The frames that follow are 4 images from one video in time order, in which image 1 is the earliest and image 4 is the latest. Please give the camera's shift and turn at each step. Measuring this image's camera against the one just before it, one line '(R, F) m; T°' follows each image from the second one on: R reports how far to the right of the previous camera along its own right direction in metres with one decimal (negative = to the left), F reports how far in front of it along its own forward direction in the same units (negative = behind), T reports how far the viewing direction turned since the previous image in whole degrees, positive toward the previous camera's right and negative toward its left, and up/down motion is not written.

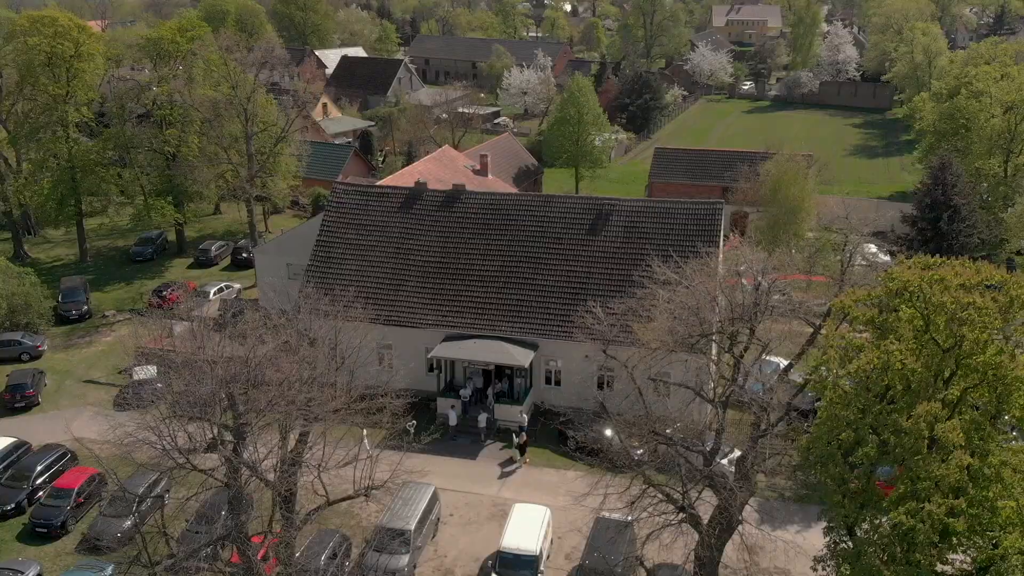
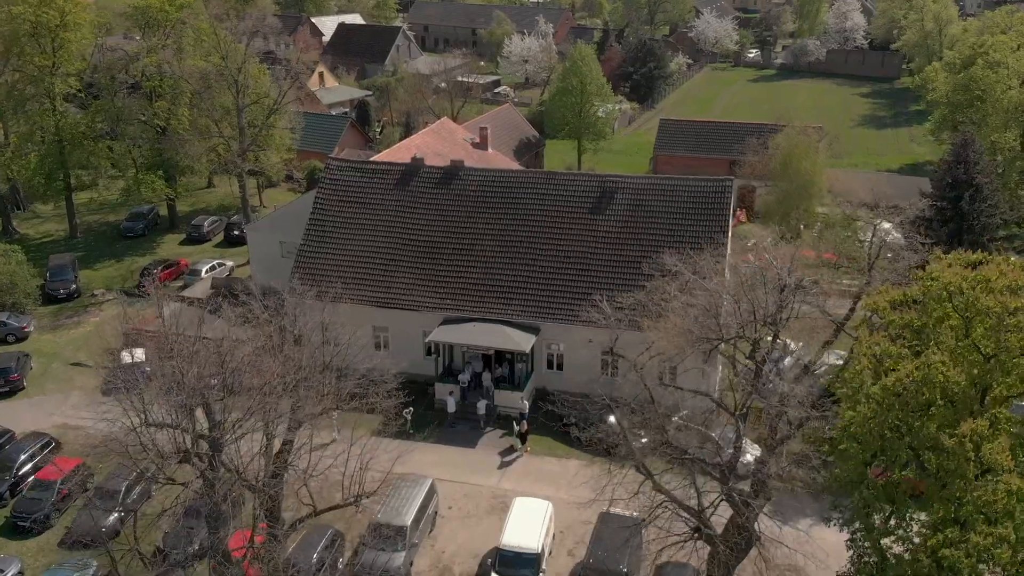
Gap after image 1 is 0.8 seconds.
(0.0, +1.3) m; 0°
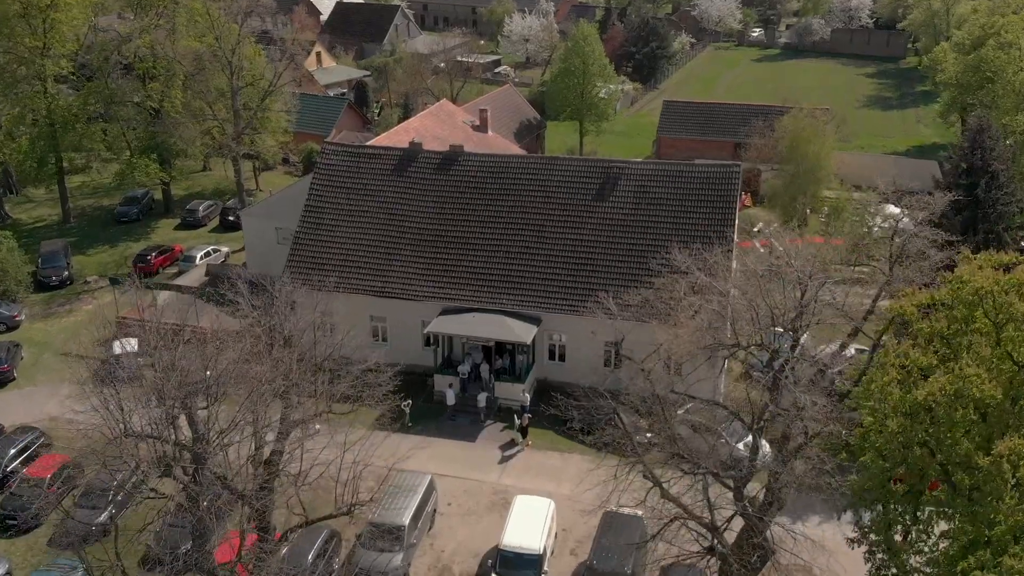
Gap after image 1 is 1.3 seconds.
(0.0, +0.8) m; 0°
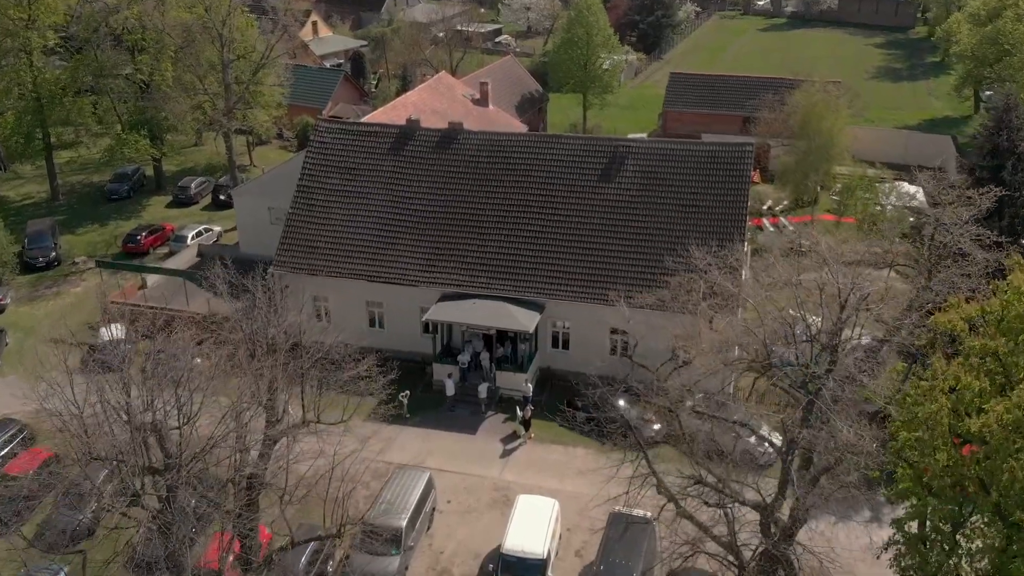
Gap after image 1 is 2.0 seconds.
(0.0, +1.3) m; 0°
